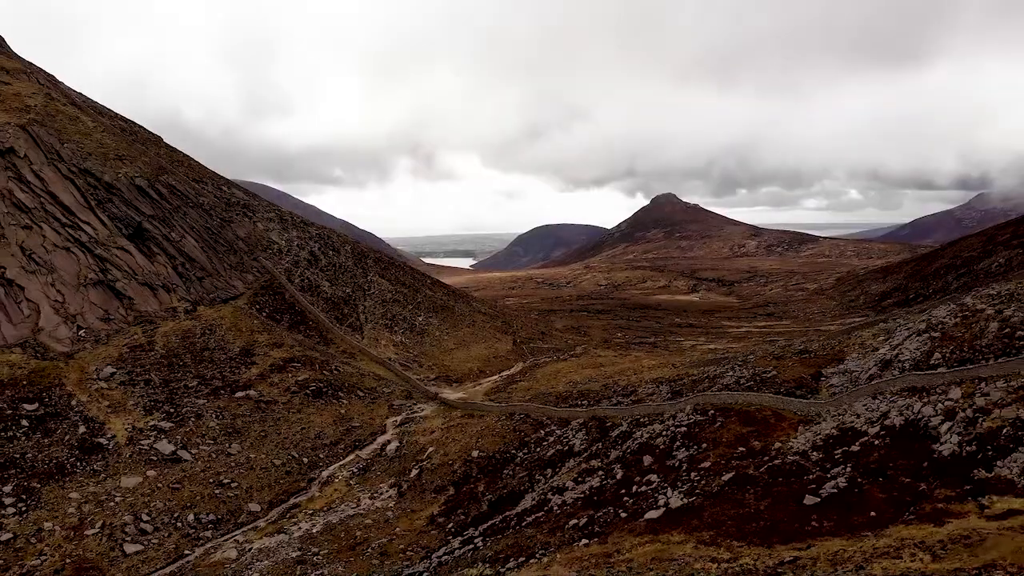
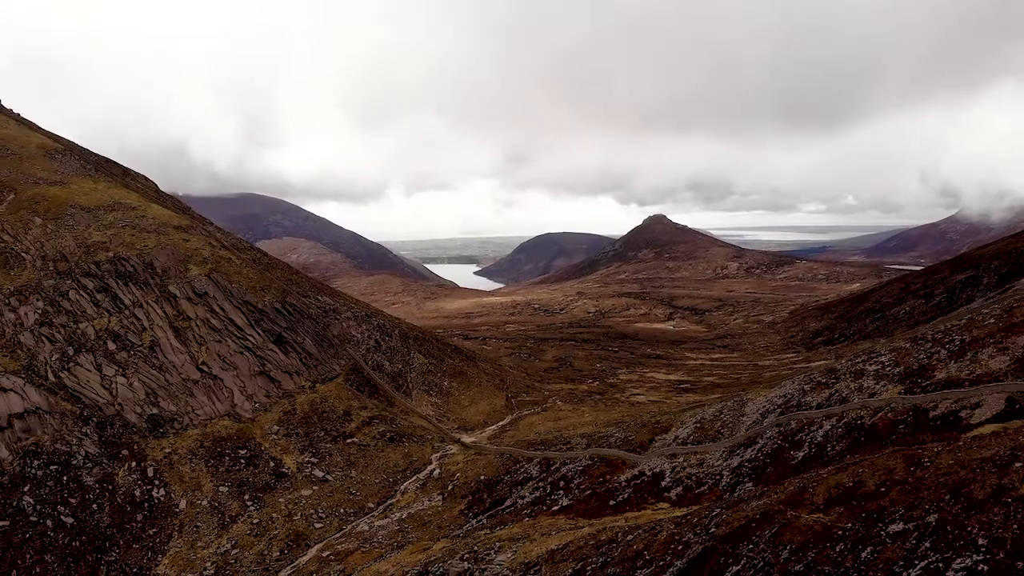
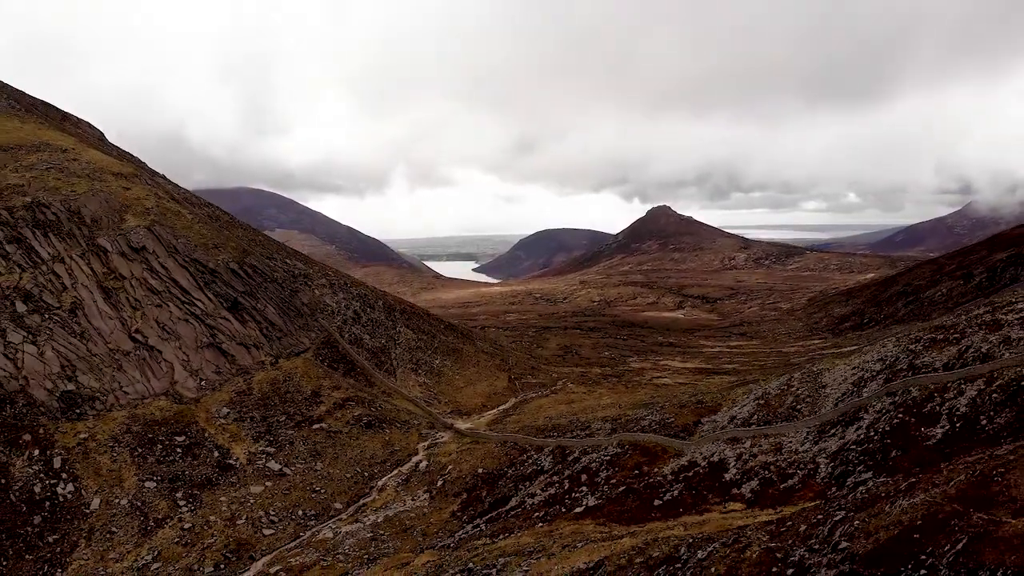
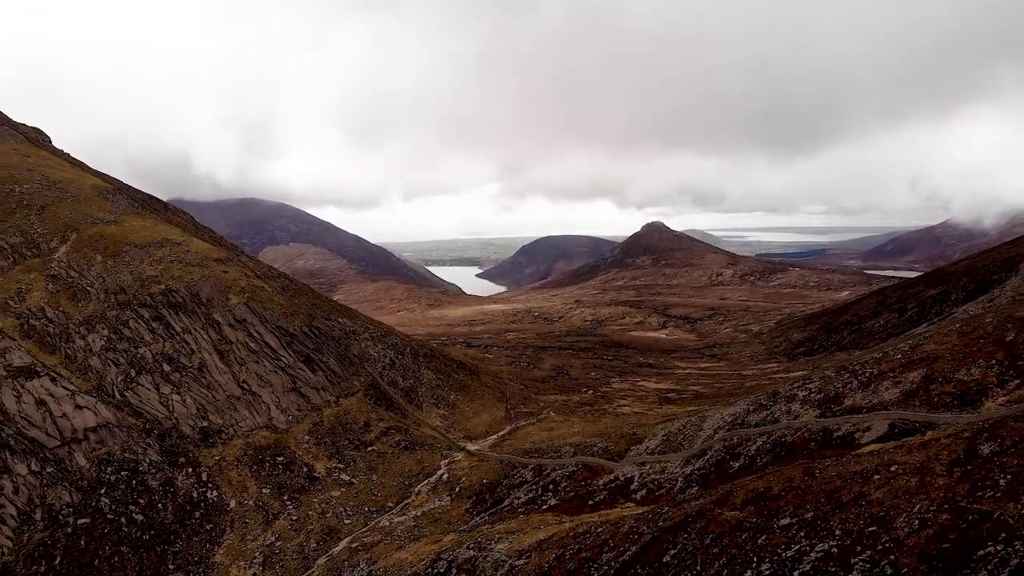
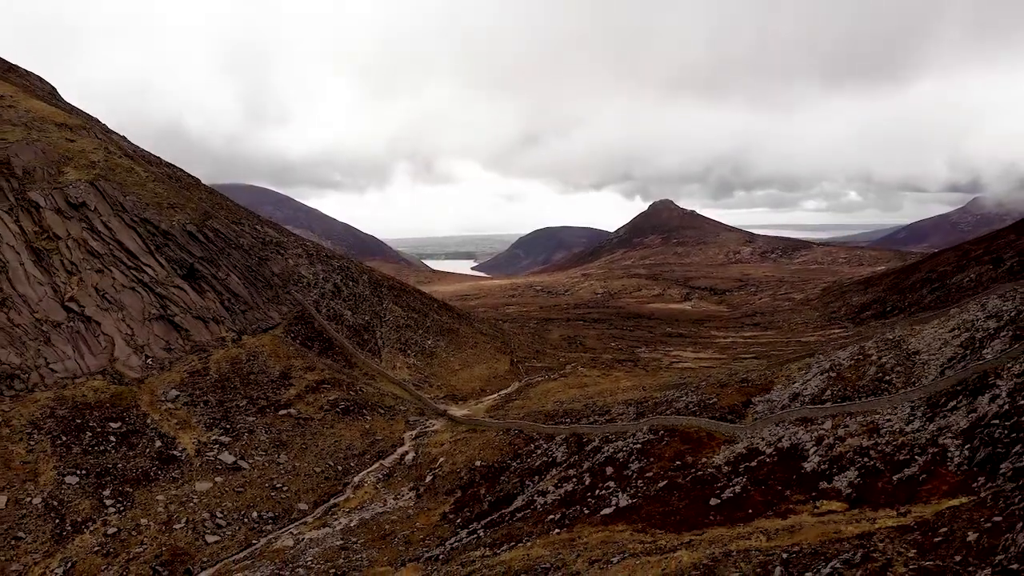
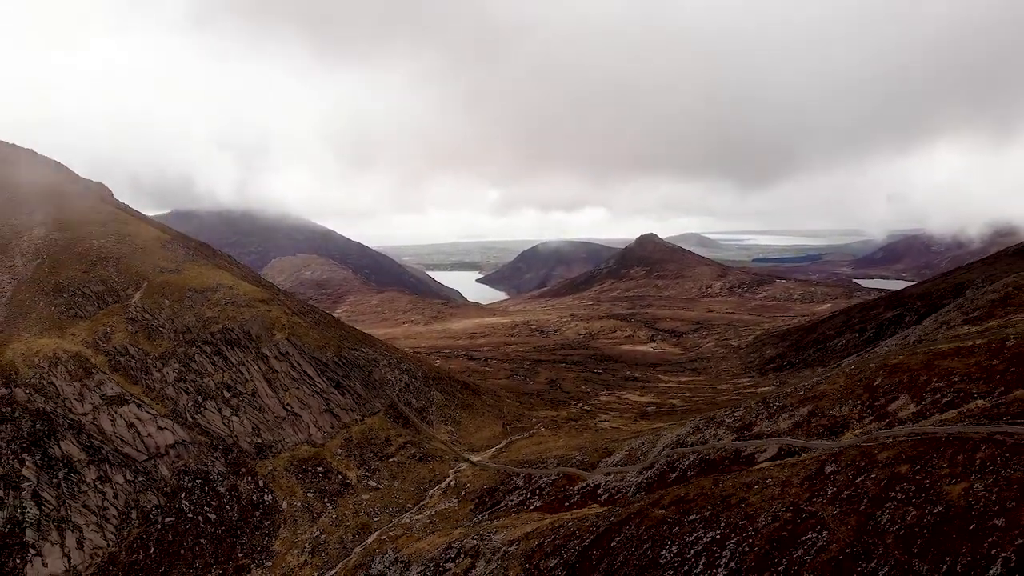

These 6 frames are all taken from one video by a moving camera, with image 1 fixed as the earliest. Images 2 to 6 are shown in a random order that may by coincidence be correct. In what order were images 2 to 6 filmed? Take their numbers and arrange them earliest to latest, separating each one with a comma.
5, 3, 2, 4, 6
